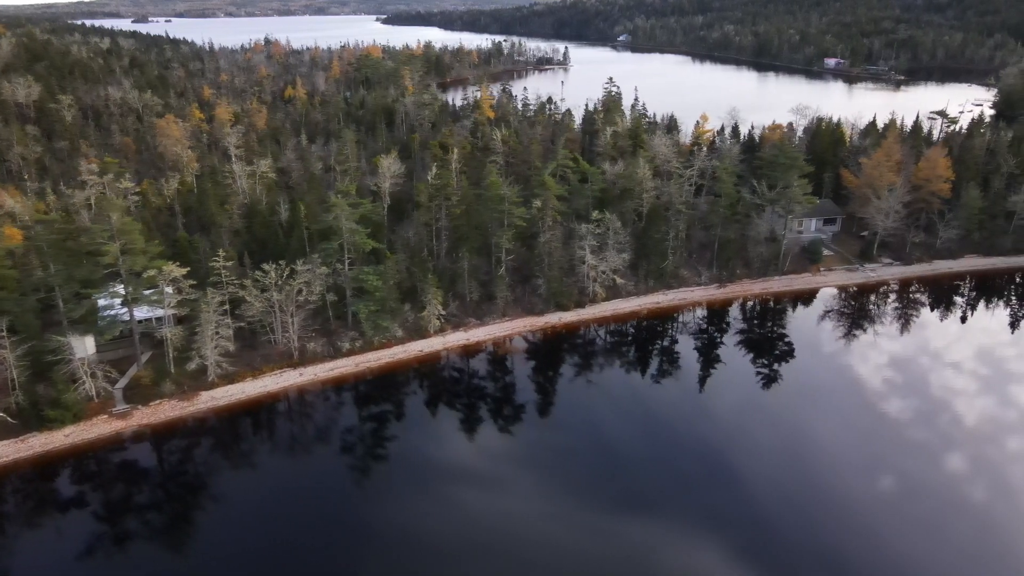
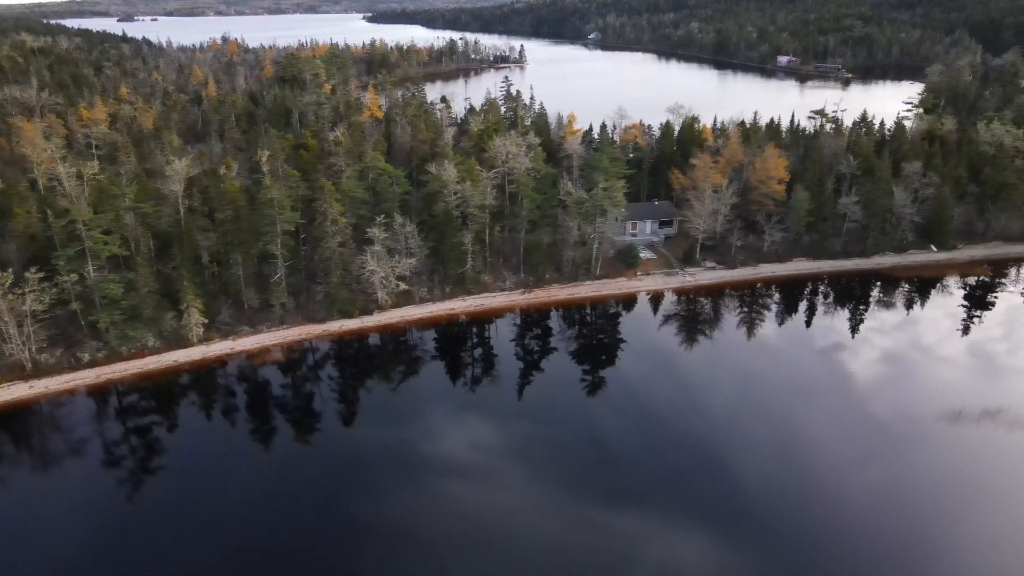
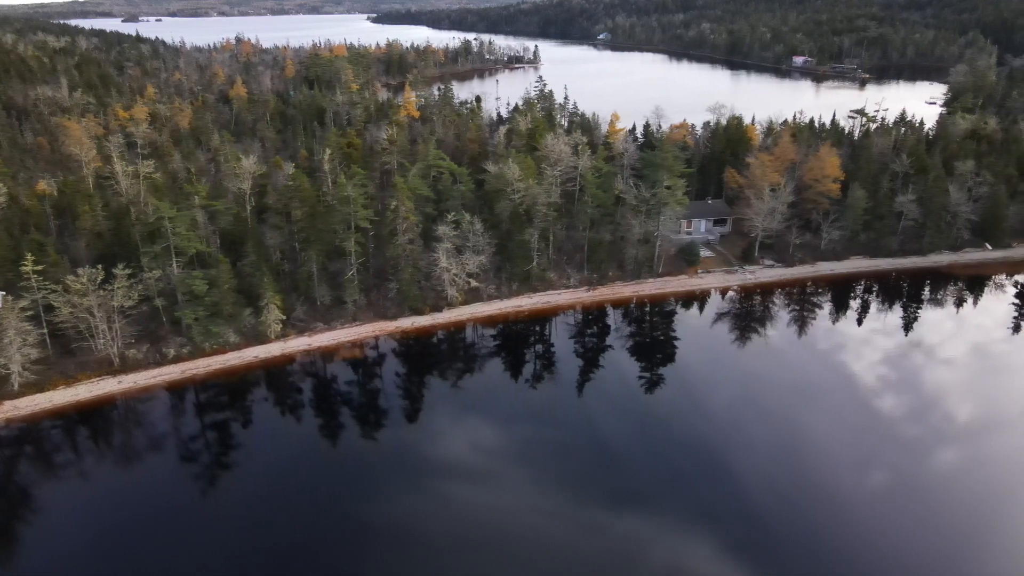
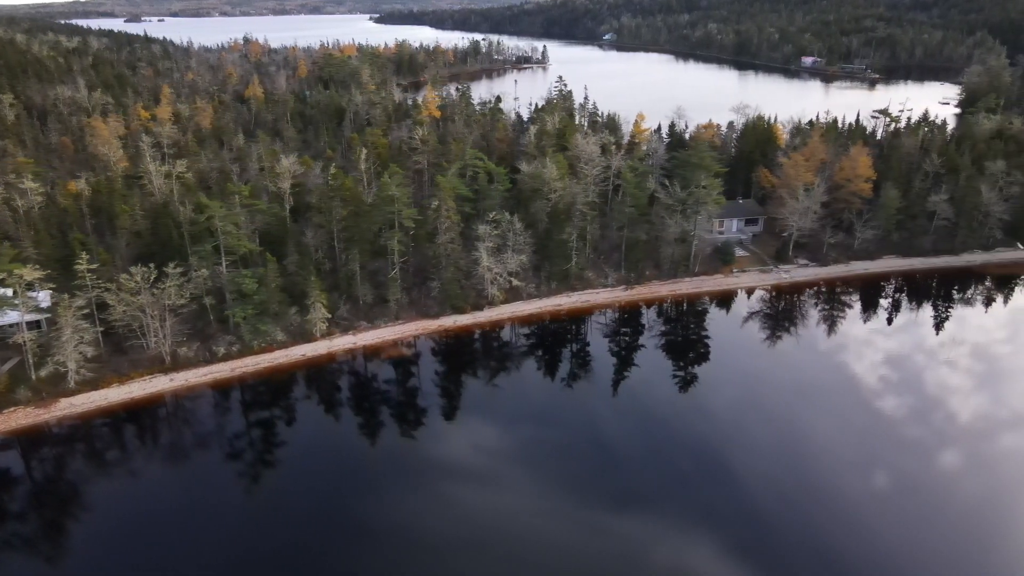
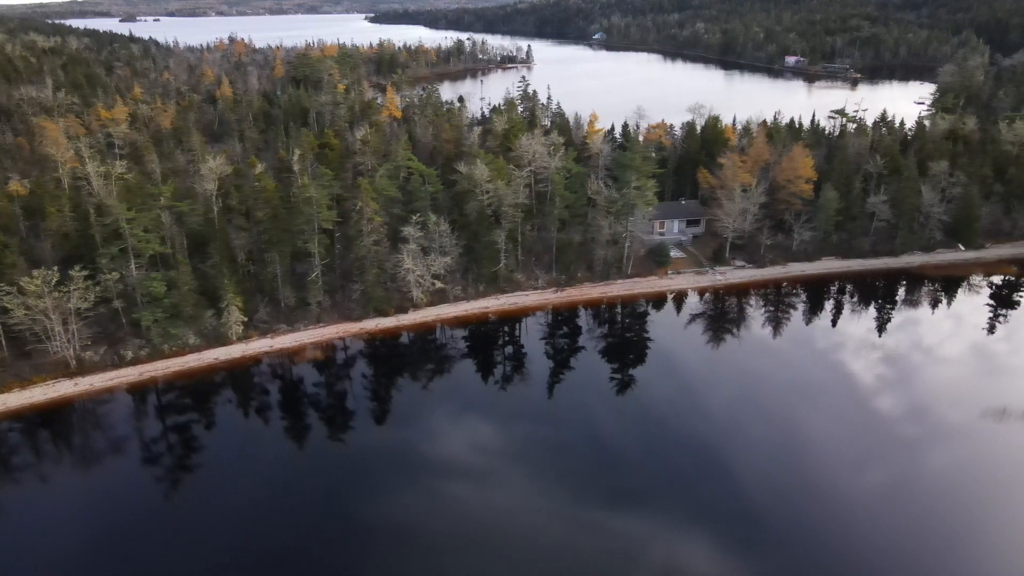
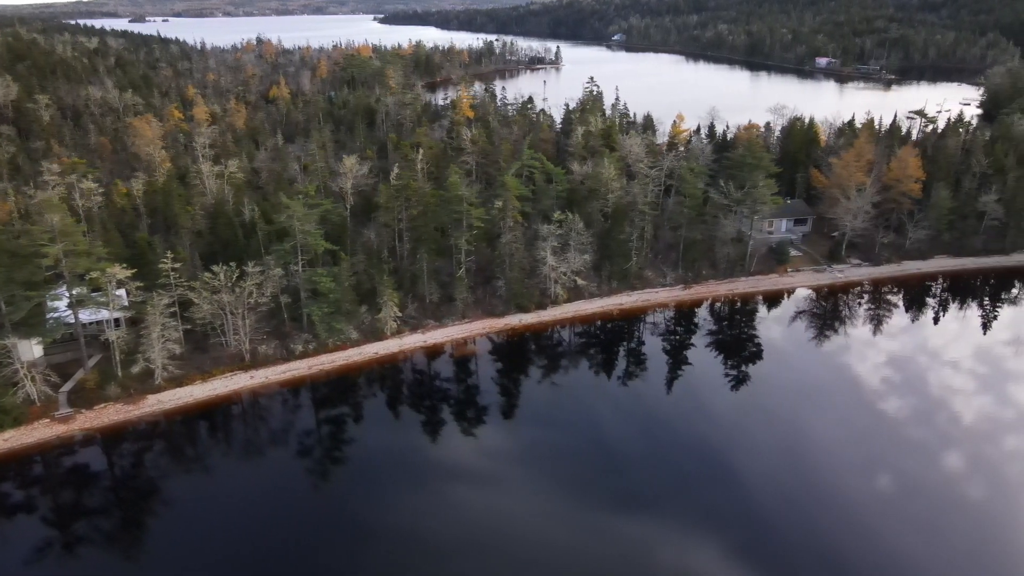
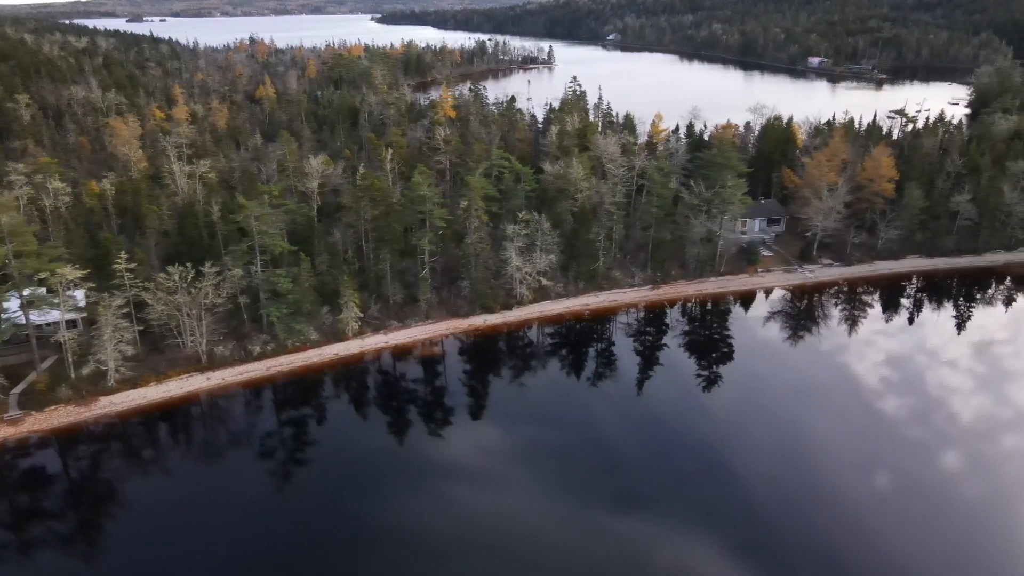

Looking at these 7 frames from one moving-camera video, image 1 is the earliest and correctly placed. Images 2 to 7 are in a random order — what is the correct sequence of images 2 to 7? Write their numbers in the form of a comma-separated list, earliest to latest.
6, 7, 4, 3, 5, 2
